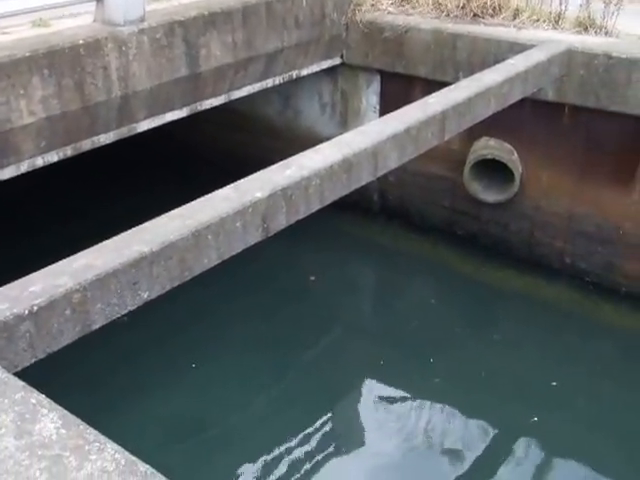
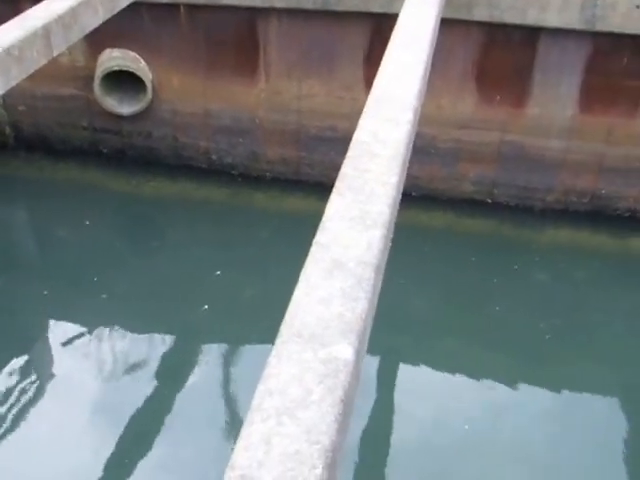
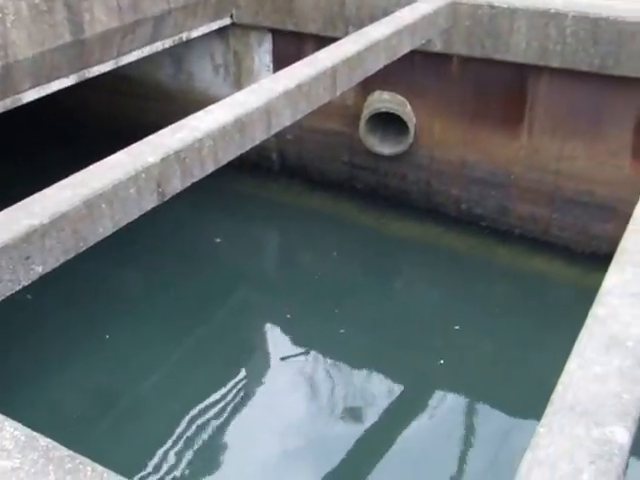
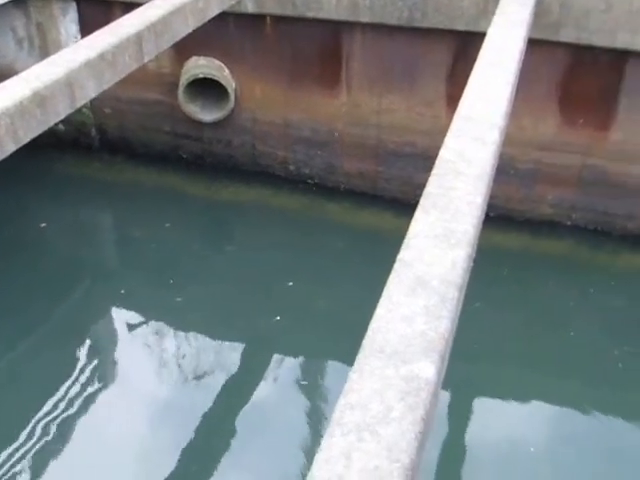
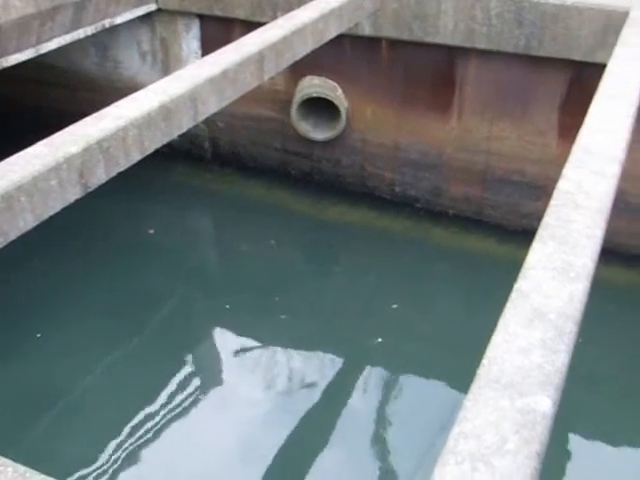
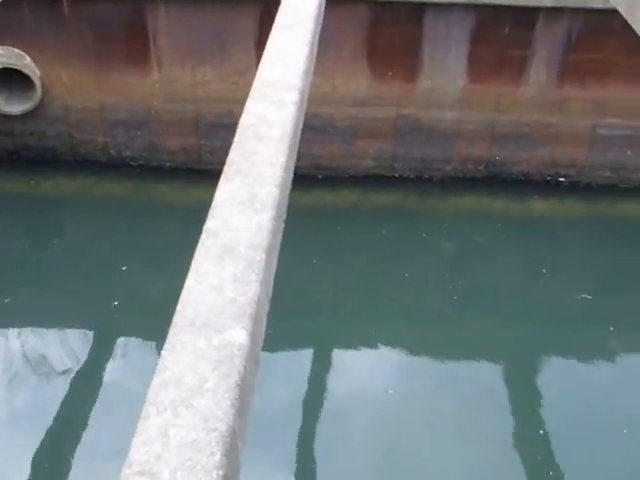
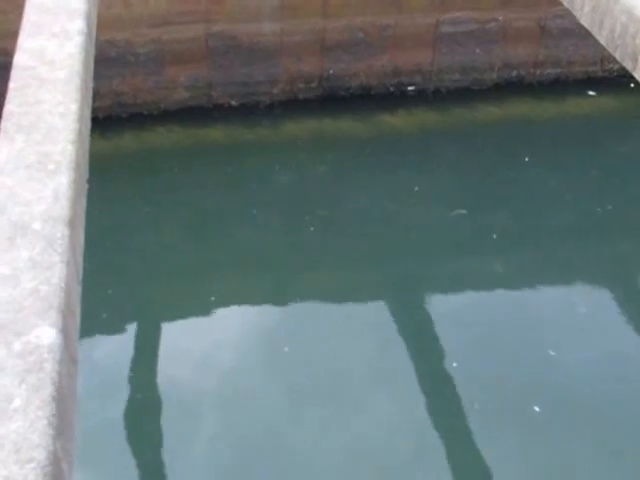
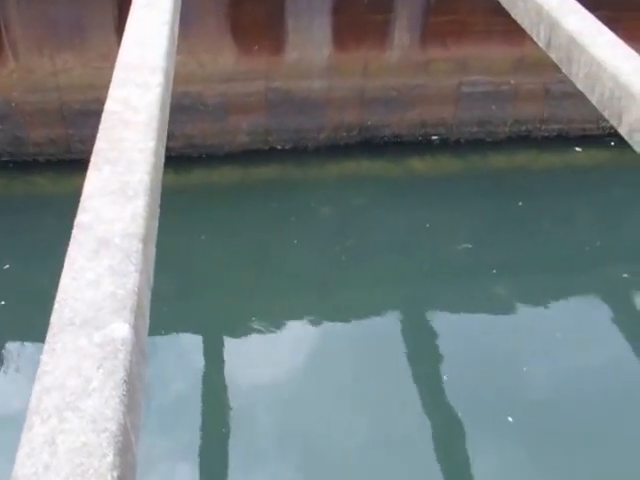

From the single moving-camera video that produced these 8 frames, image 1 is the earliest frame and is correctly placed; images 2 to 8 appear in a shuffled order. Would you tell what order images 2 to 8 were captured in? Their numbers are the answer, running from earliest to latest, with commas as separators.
3, 5, 4, 2, 6, 8, 7
